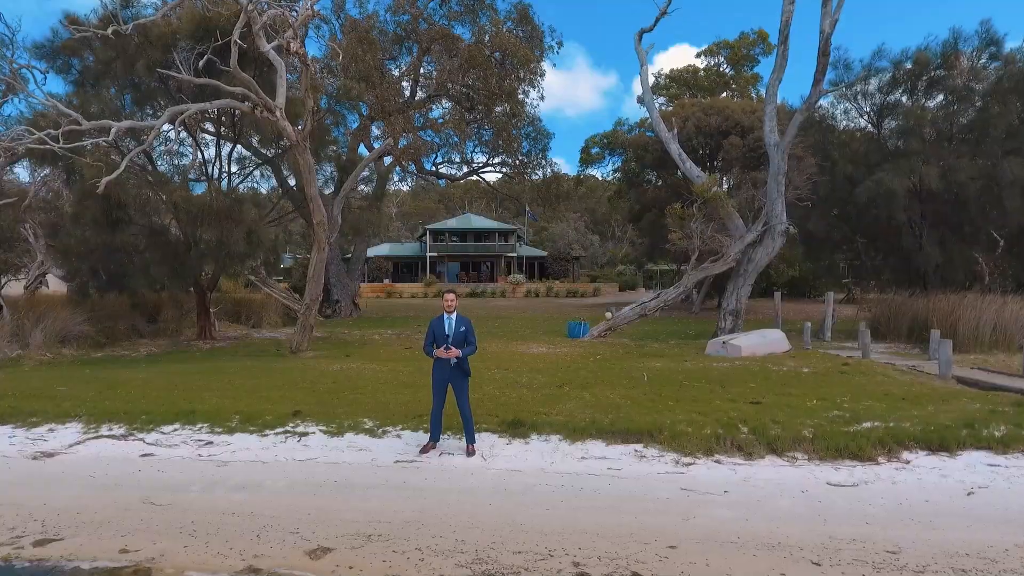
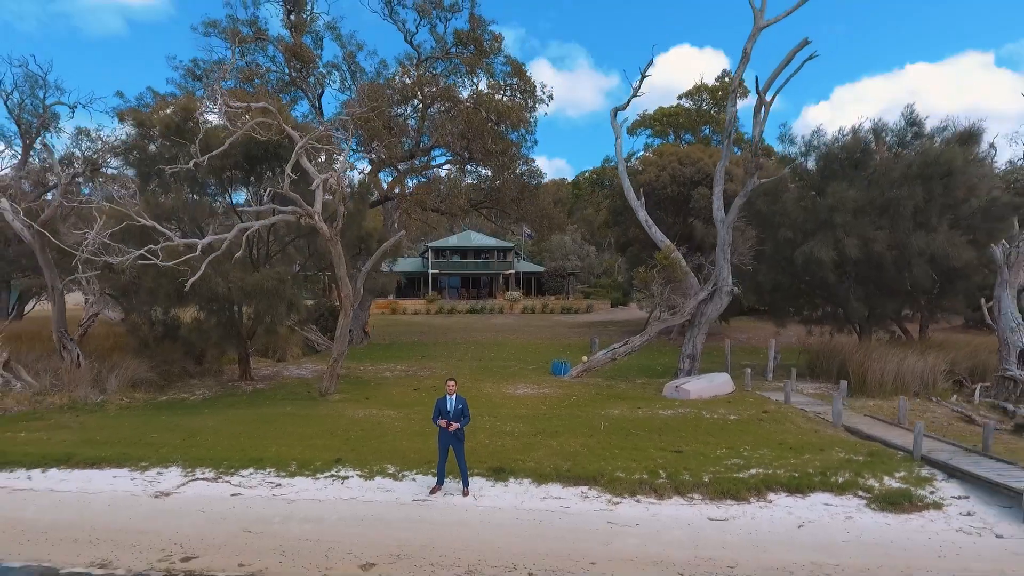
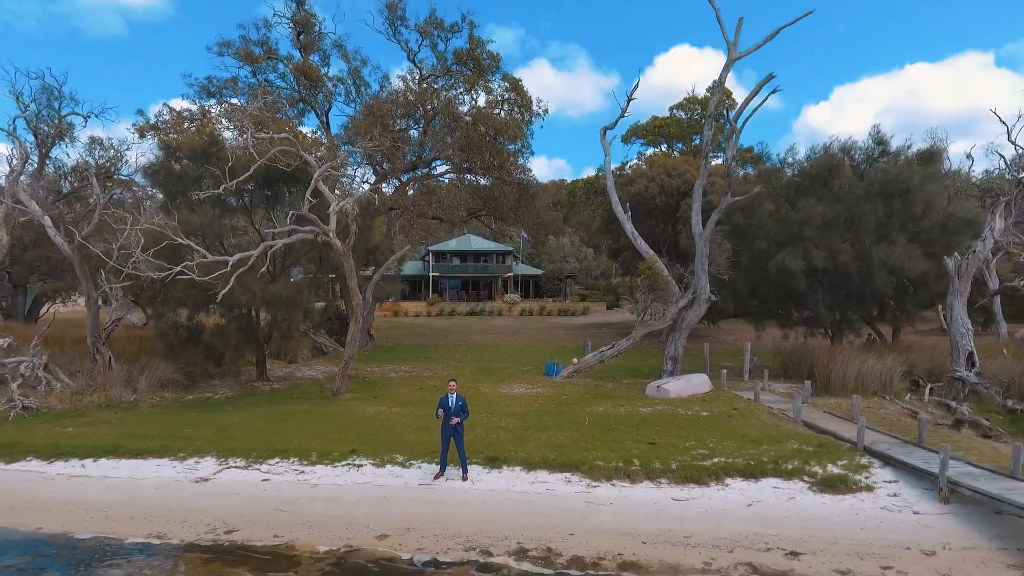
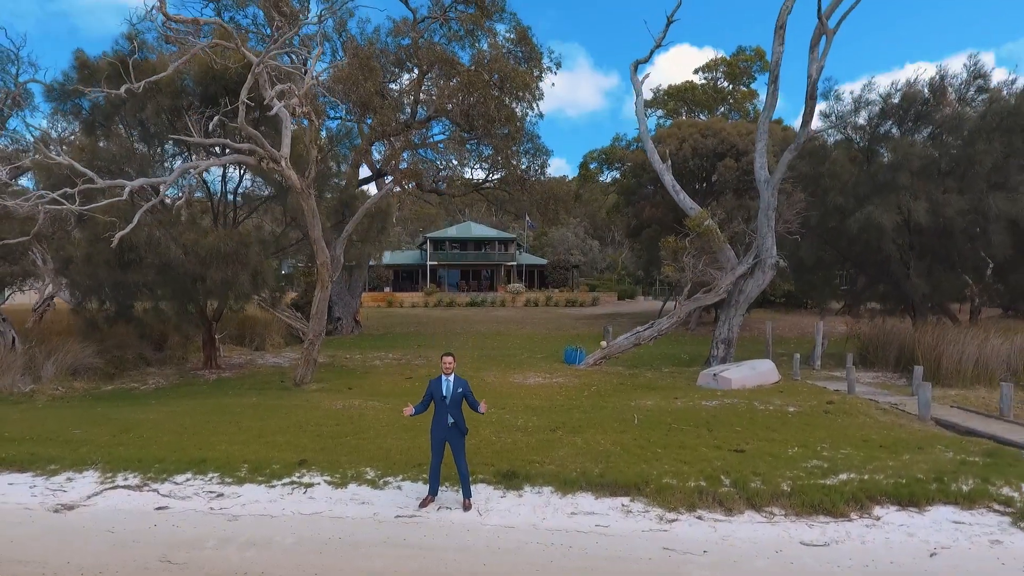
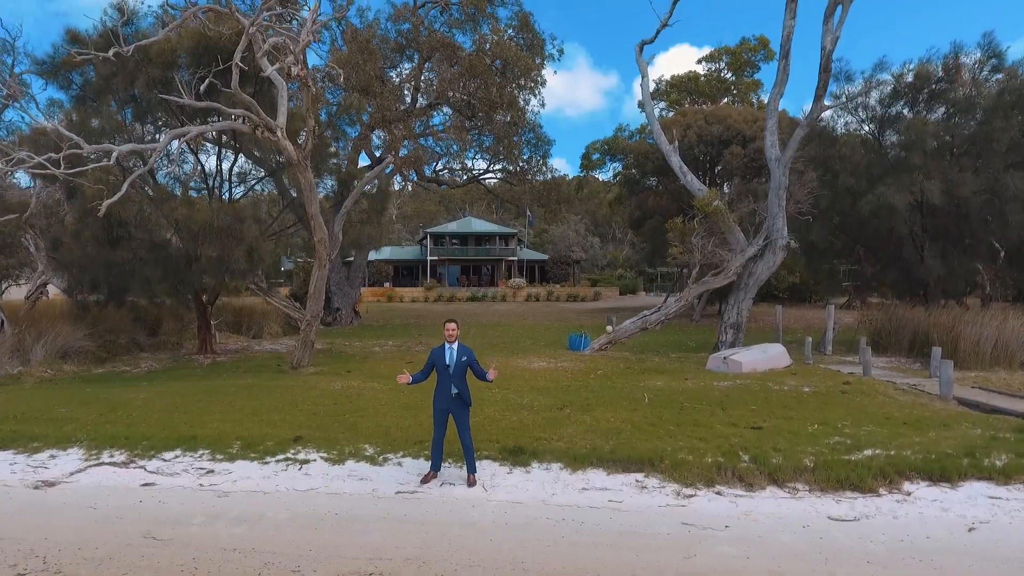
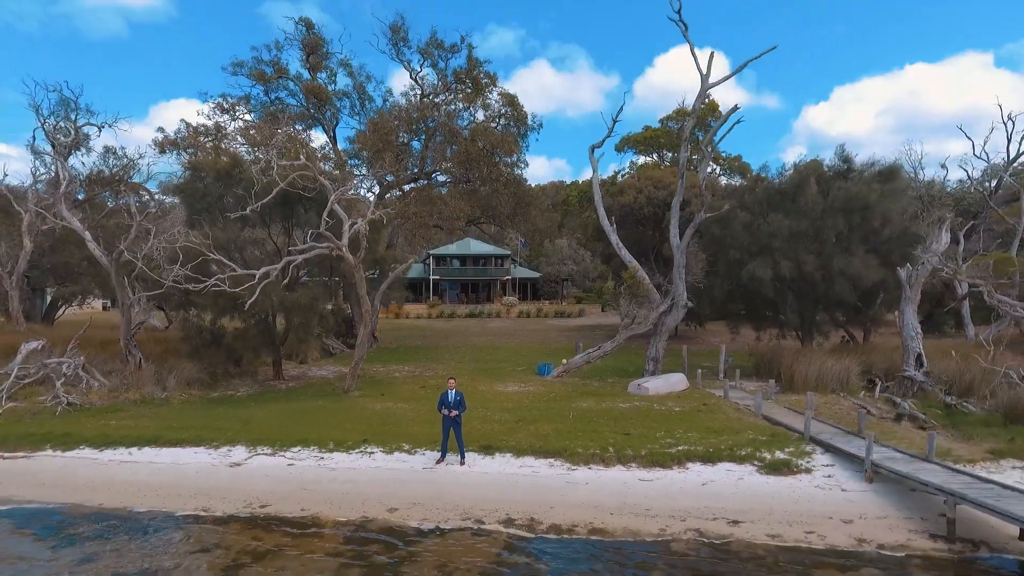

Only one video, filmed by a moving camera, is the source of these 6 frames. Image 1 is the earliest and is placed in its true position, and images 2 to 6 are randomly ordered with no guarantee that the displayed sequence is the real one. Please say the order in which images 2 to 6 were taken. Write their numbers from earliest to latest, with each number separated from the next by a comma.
5, 4, 2, 3, 6
